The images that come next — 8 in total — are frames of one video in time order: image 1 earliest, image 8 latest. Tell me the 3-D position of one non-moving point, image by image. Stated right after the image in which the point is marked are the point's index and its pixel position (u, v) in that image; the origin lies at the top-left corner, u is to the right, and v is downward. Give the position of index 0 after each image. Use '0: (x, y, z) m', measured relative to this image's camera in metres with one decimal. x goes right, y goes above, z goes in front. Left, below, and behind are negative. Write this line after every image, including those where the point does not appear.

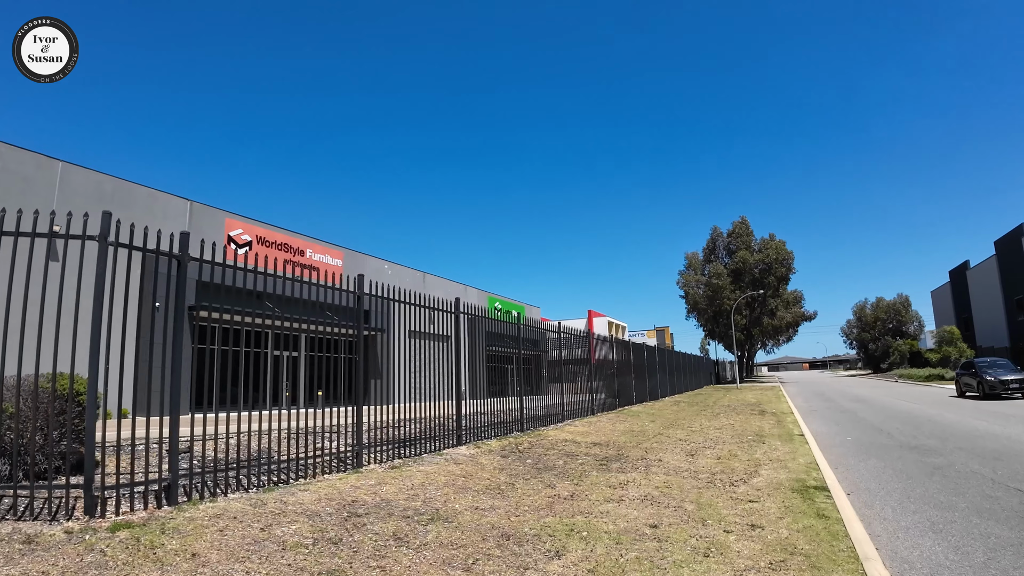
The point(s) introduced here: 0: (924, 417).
0: (+7.6, -2.4, +11.1) m
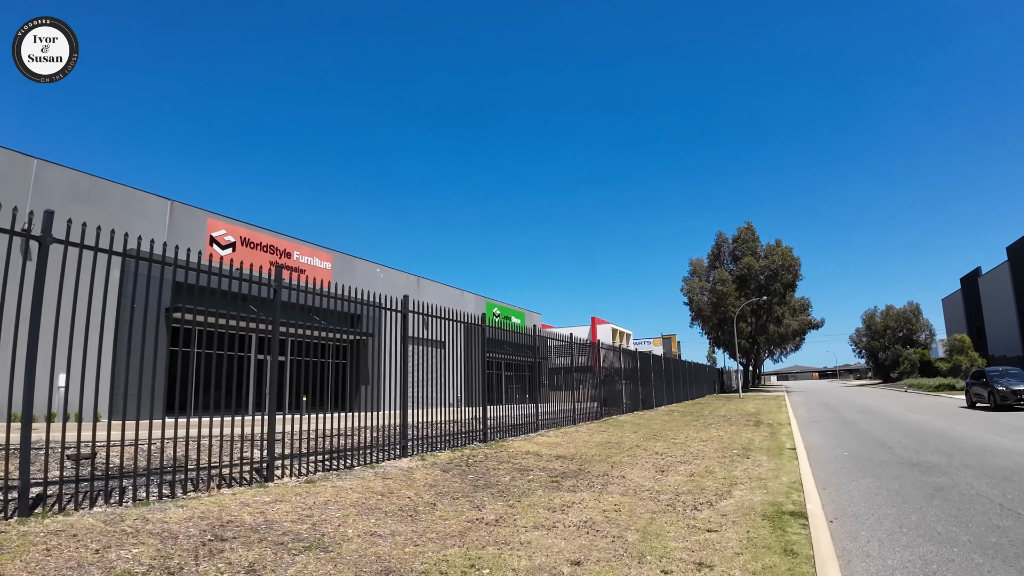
0: (+7.2, -2.4, +10.2) m
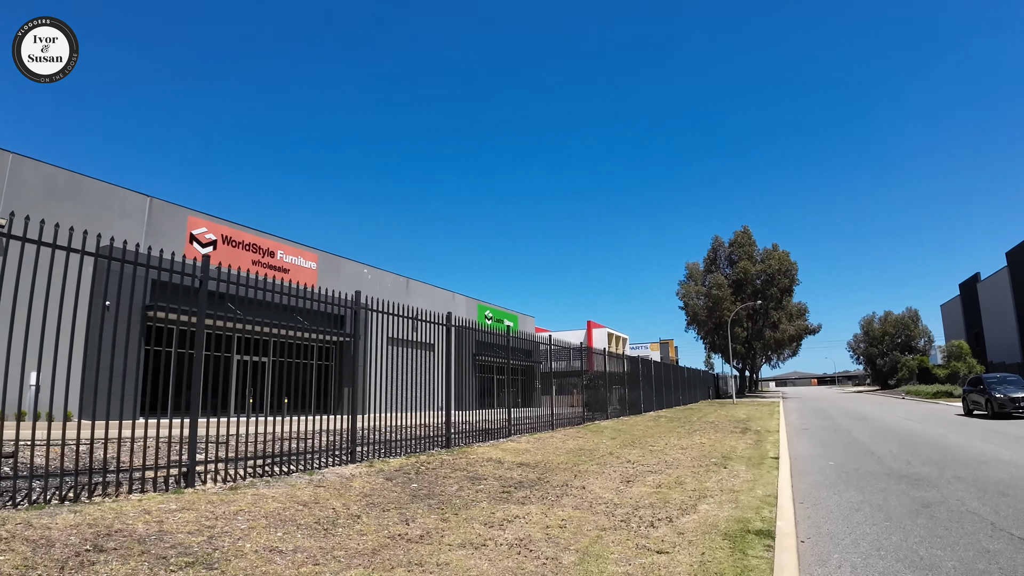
0: (+6.7, -2.5, +9.8) m
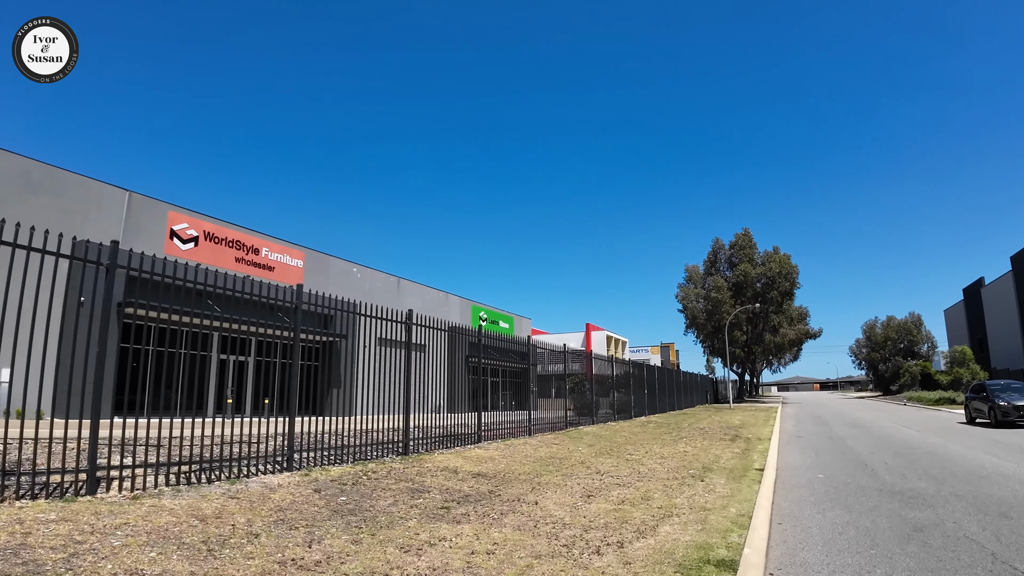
0: (+6.3, -2.5, +9.2) m
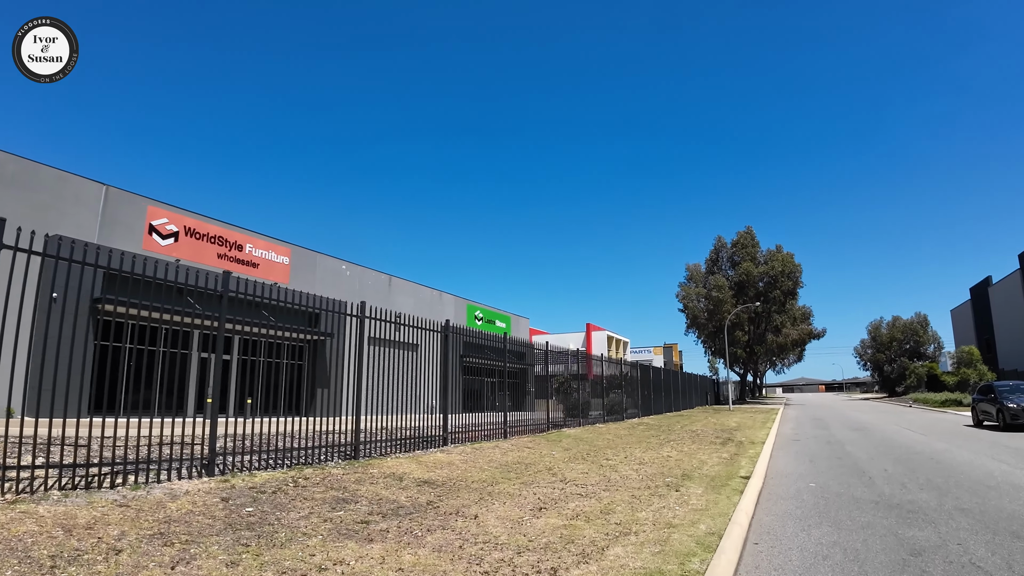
0: (+5.9, -2.4, +8.5) m
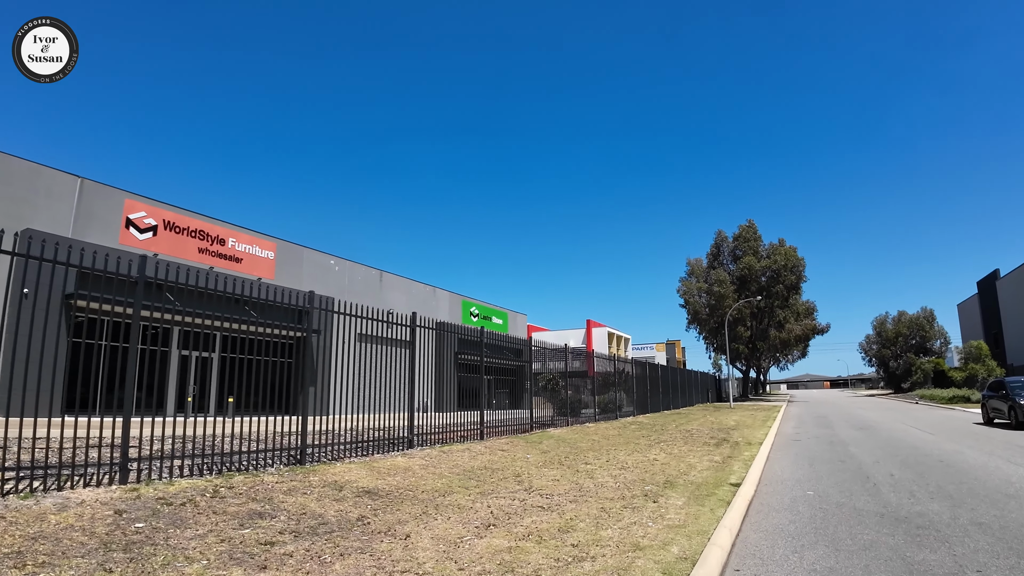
0: (+5.5, -2.2, +7.8) m
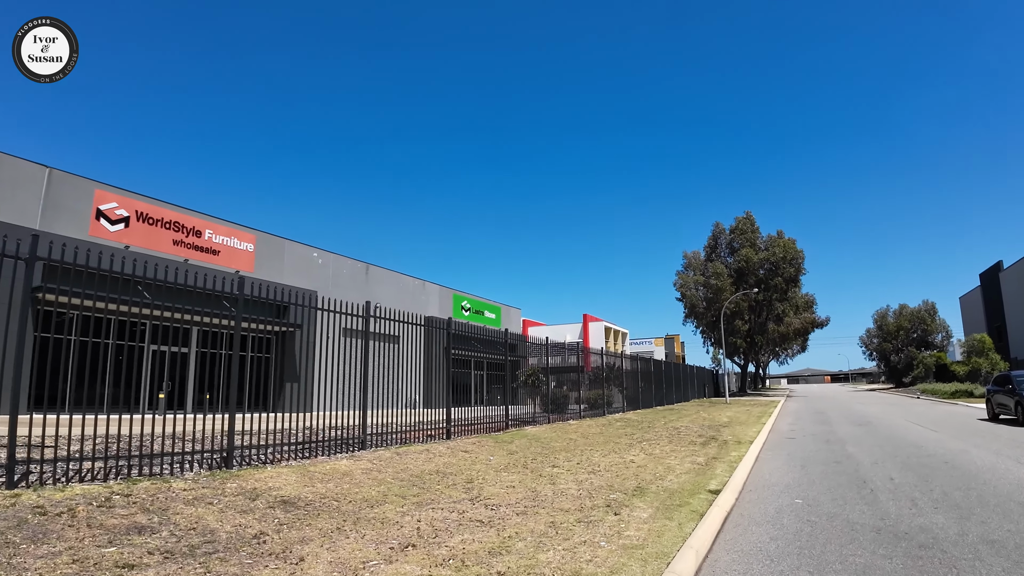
0: (+5.1, -2.0, +7.2) m
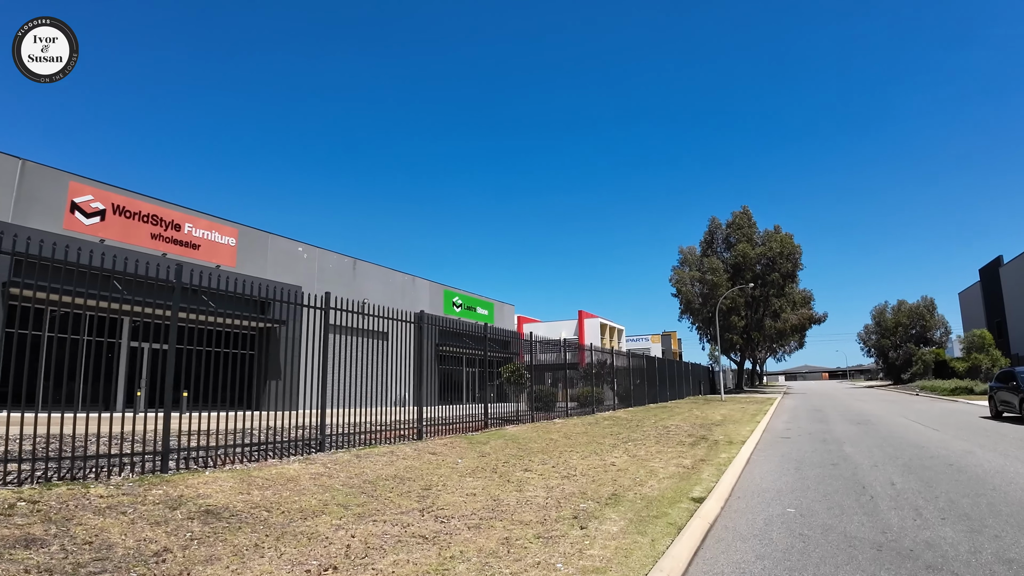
0: (+4.8, -1.9, +6.7) m
